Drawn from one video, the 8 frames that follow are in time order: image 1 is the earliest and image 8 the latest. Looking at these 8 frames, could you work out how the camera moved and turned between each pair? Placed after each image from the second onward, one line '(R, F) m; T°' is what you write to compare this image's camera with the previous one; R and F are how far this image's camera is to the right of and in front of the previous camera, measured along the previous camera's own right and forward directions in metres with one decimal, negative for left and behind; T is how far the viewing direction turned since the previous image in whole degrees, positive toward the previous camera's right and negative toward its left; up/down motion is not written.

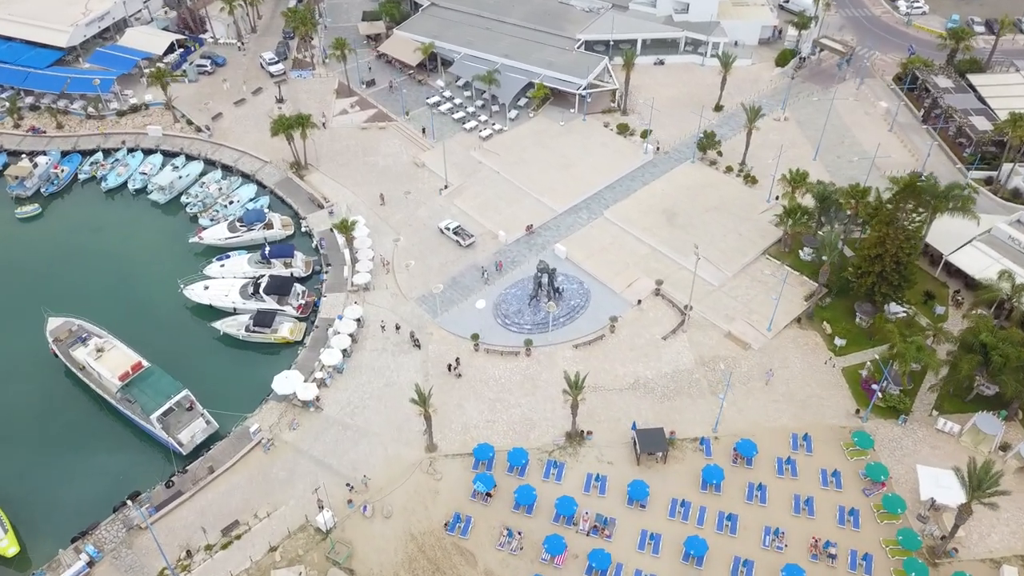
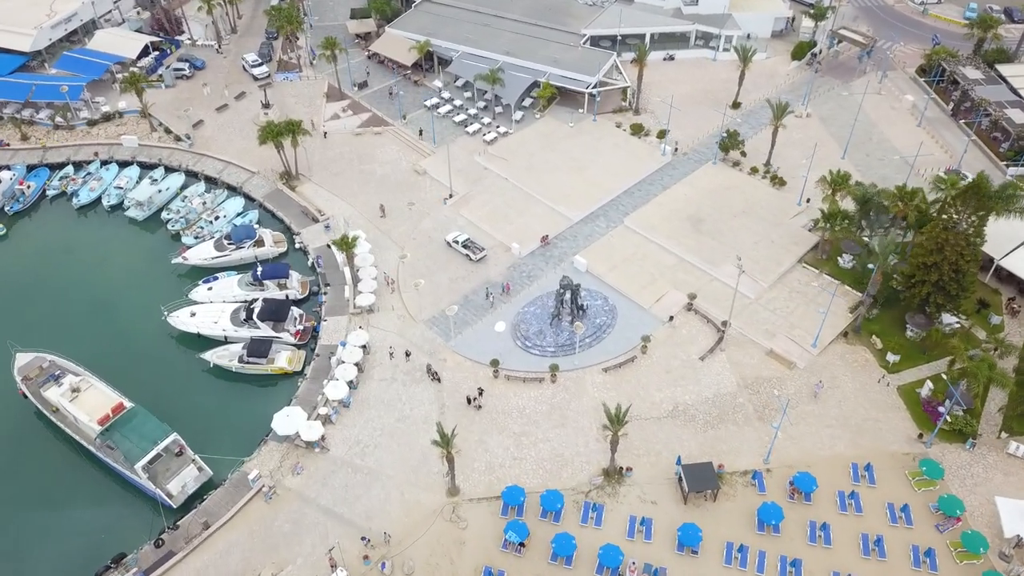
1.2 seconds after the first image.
(-3.1, +5.6) m; +1°
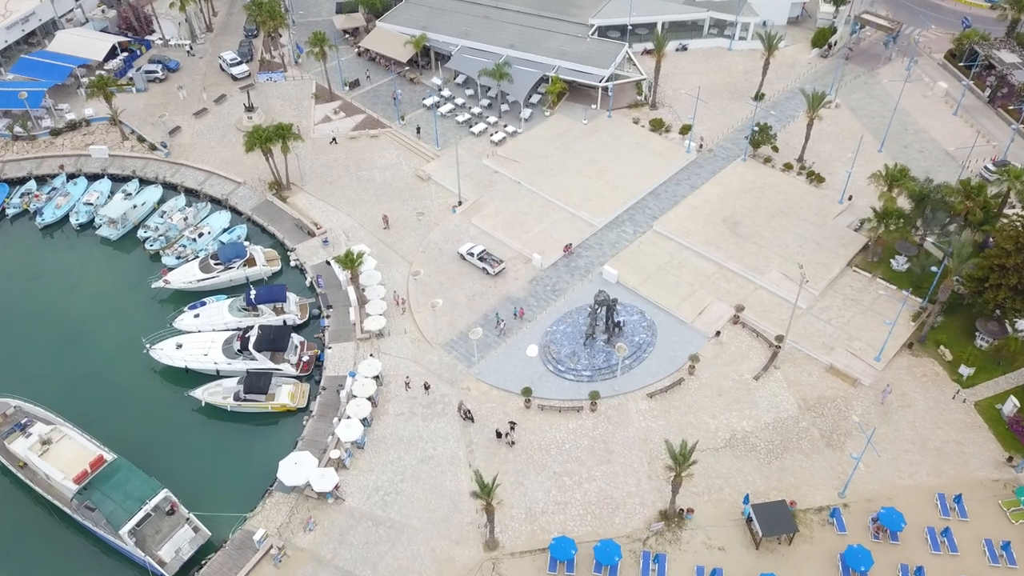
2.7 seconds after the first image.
(-3.6, +6.2) m; +2°
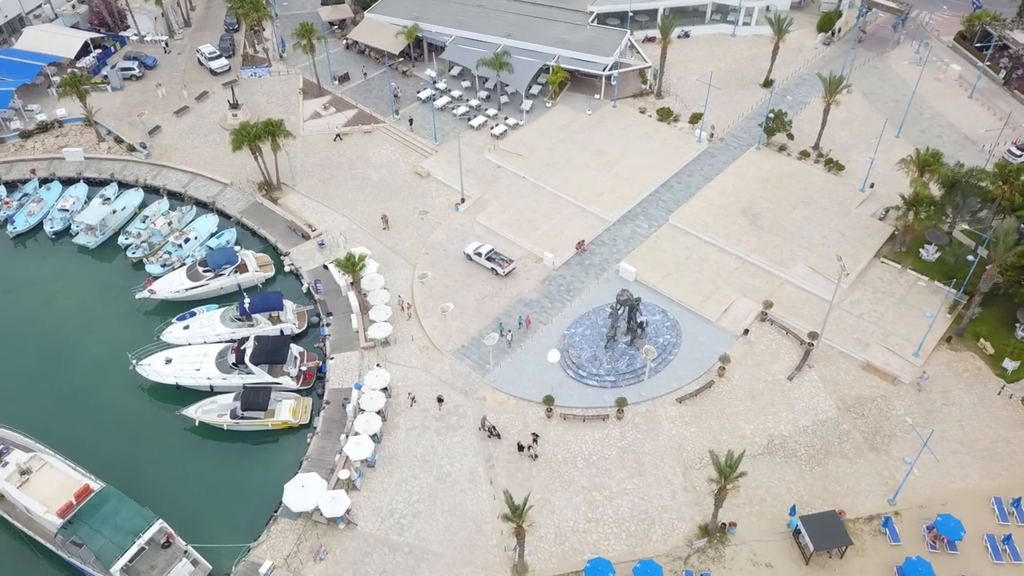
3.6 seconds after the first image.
(-2.3, +3.4) m; +1°
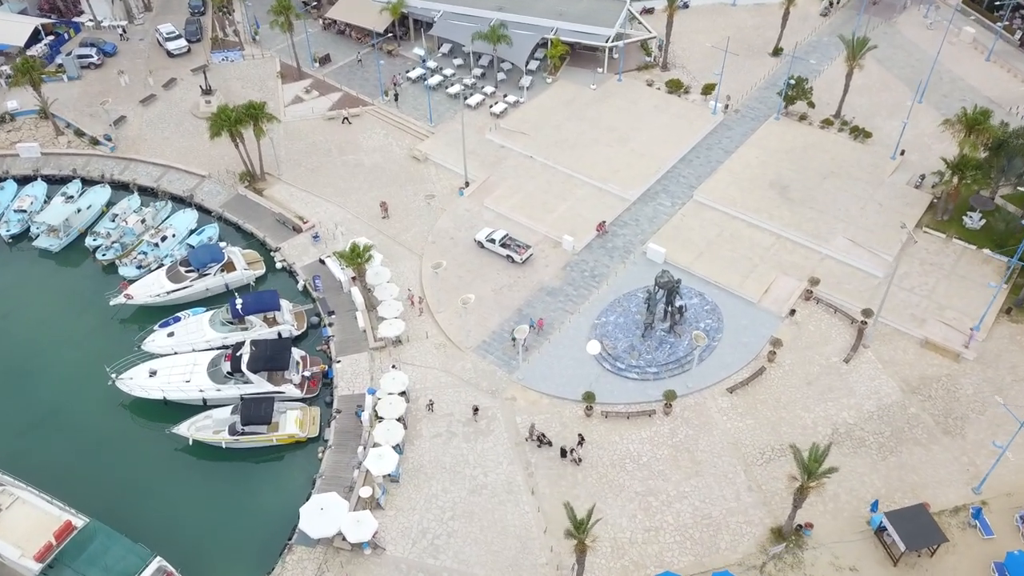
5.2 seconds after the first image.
(-3.6, +4.9) m; +3°
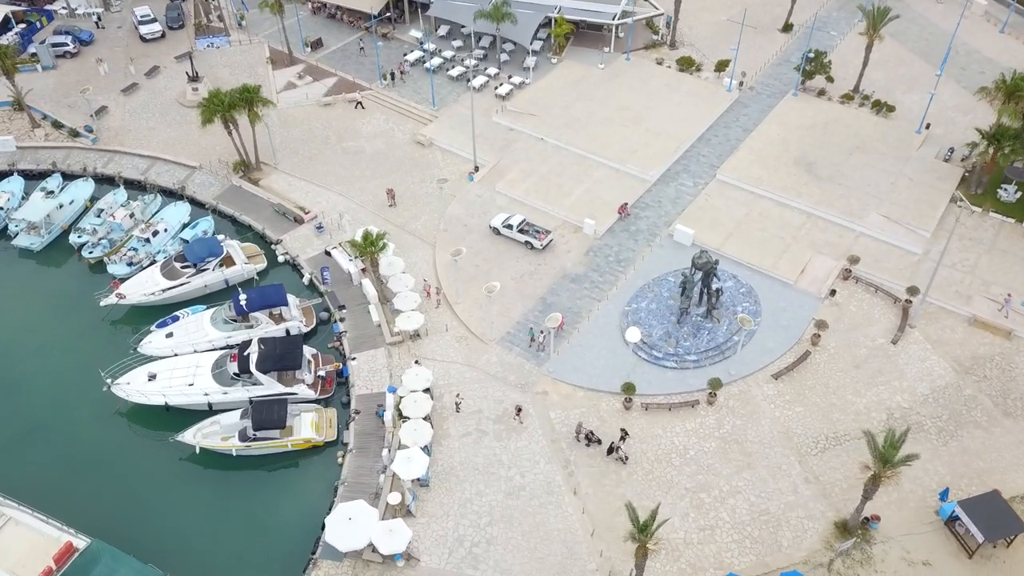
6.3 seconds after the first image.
(-2.8, +2.9) m; +2°
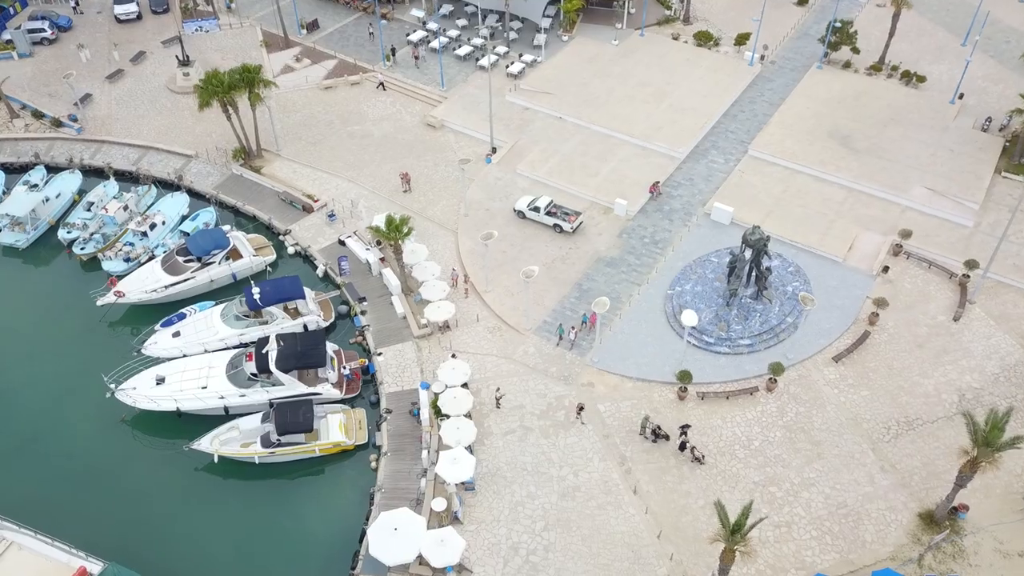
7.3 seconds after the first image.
(-3.2, +3.1) m; +2°
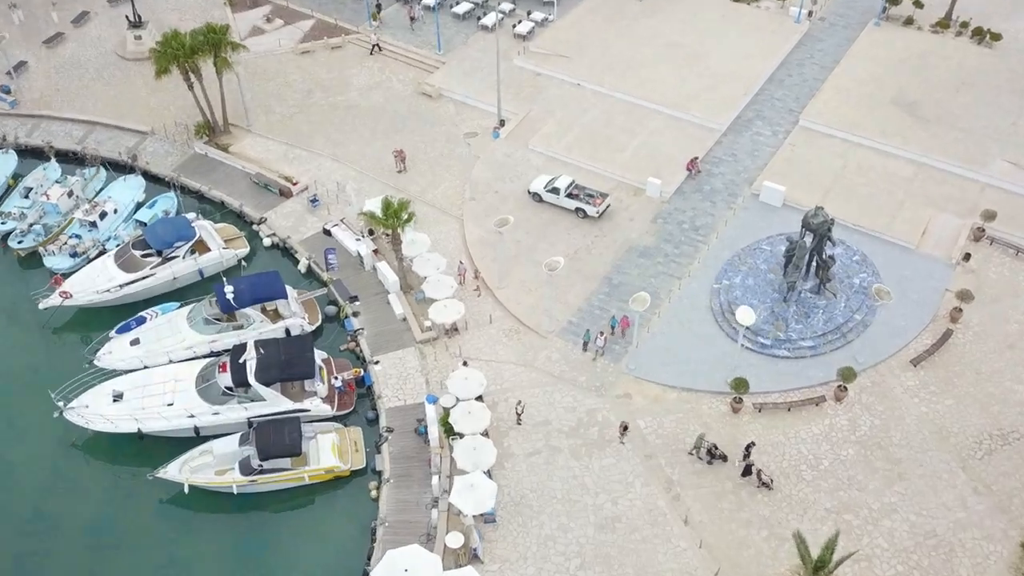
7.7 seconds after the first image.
(-0.4, +6.4) m; -1°
